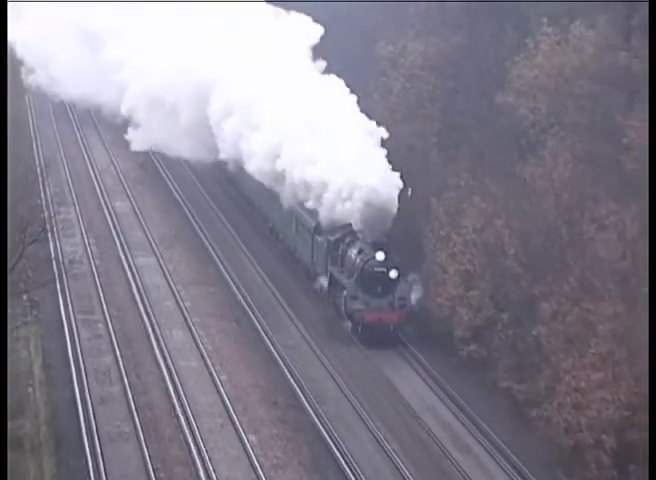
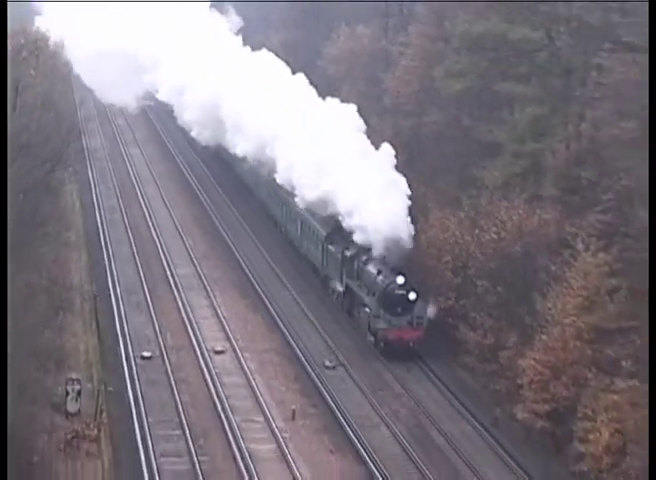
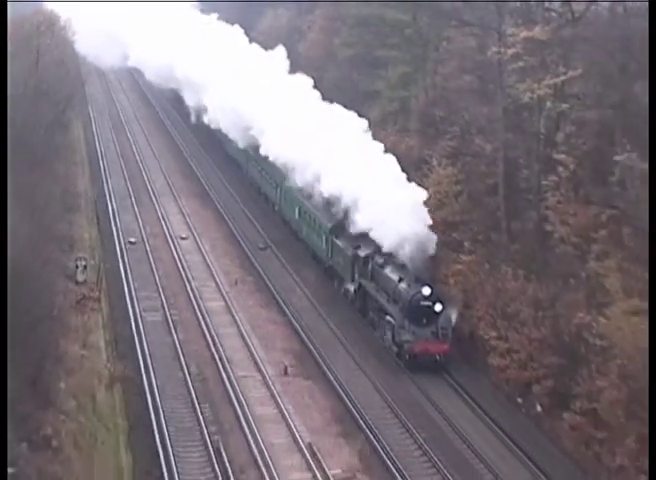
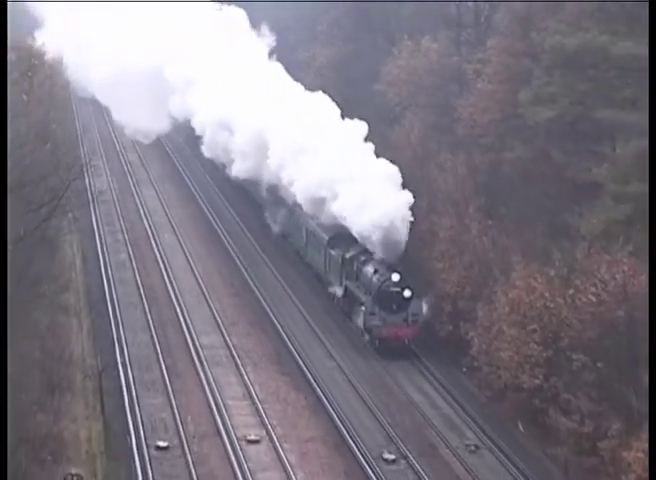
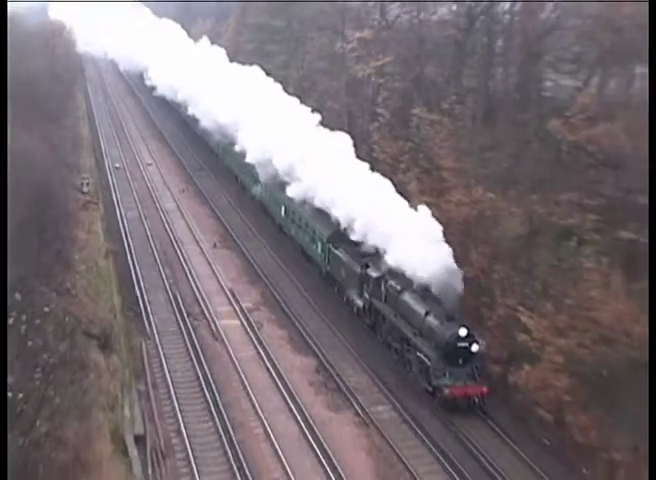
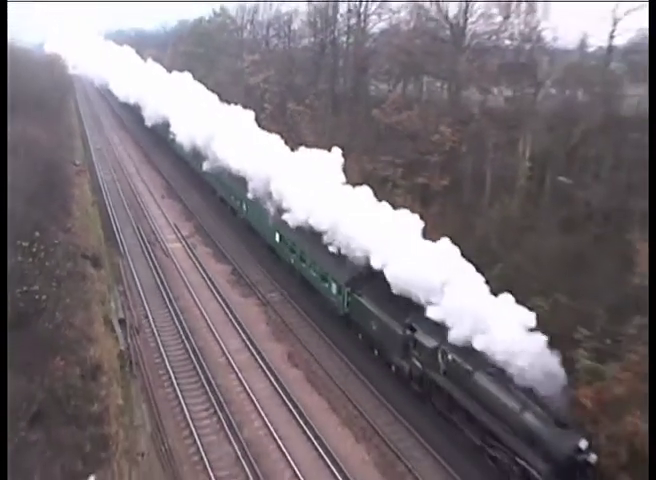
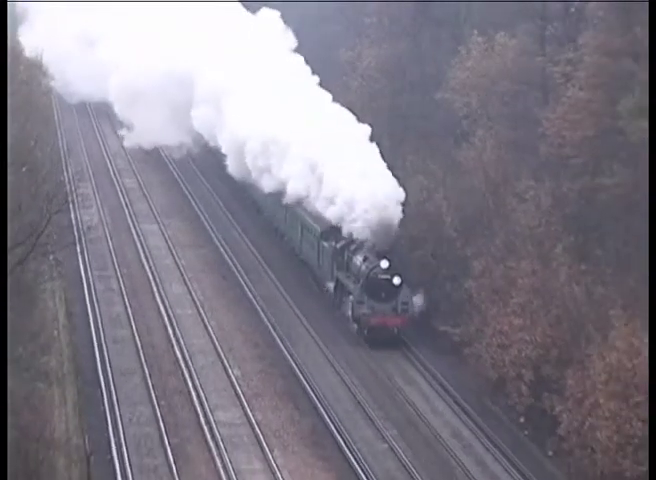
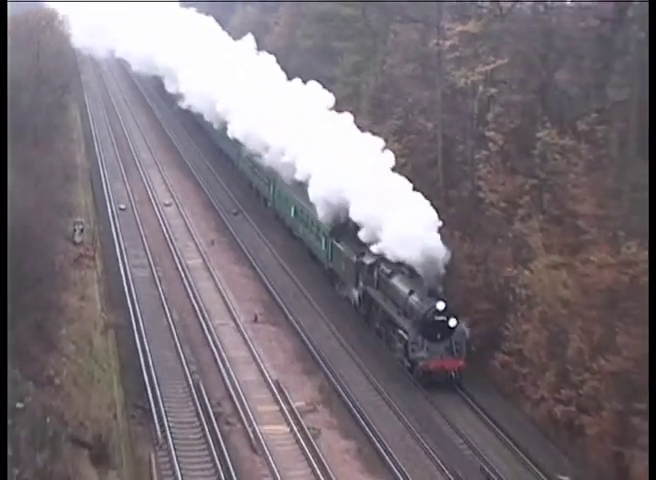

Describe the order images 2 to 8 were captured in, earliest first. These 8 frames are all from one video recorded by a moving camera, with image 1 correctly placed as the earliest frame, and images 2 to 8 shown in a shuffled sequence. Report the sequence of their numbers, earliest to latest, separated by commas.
7, 4, 2, 3, 8, 5, 6
